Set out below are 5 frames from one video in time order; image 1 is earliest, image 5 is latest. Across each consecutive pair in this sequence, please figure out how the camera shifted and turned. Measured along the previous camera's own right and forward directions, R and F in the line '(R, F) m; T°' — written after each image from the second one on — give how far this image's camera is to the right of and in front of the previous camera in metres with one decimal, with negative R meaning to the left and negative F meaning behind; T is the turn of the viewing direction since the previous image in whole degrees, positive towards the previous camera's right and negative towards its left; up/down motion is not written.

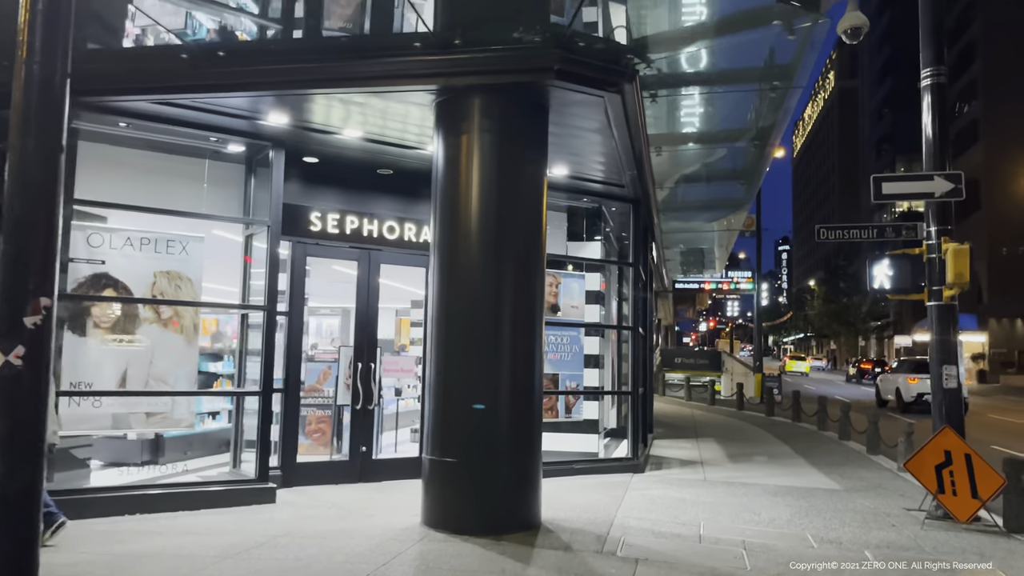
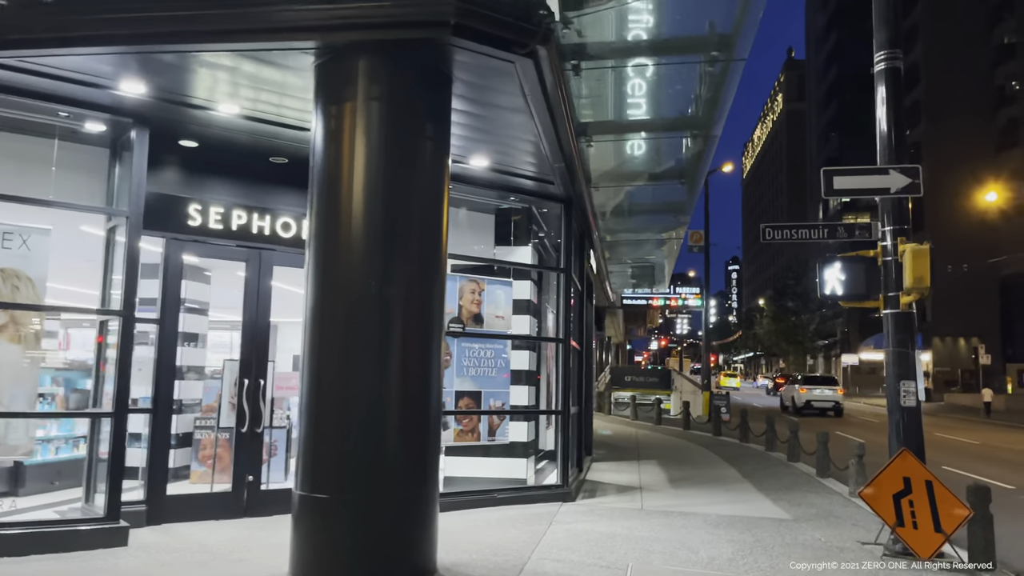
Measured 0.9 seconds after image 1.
(+0.4, +1.1) m; +3°
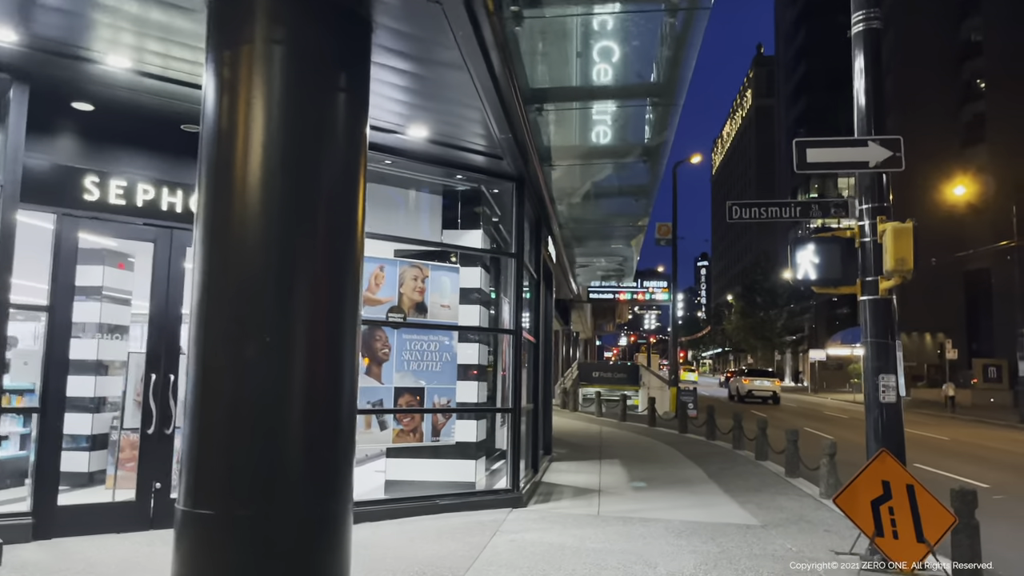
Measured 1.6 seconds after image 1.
(+0.3, +0.8) m; +2°
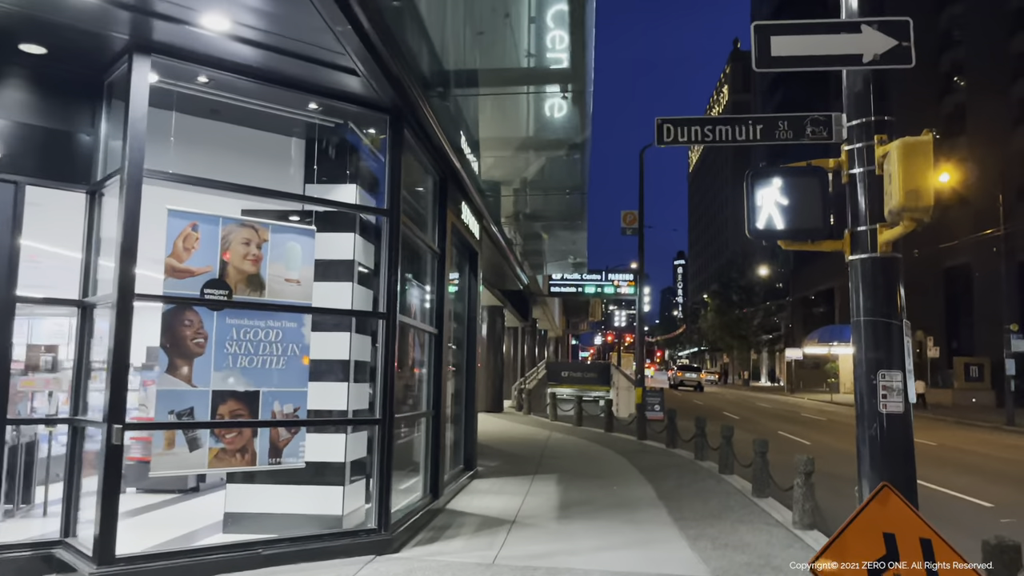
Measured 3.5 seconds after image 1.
(+0.9, +2.3) m; +1°
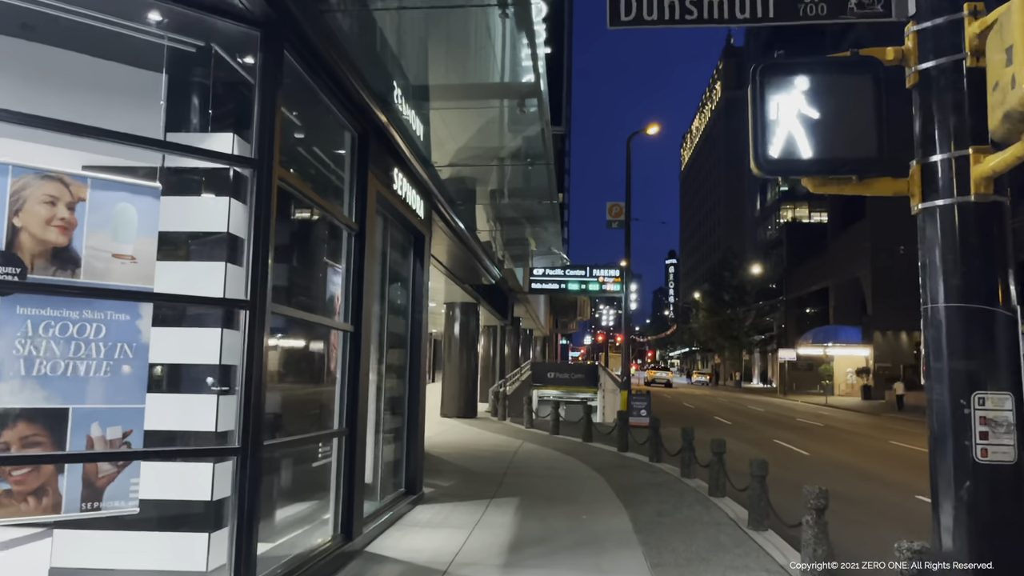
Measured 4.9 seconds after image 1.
(+0.5, +1.8) m; +1°
